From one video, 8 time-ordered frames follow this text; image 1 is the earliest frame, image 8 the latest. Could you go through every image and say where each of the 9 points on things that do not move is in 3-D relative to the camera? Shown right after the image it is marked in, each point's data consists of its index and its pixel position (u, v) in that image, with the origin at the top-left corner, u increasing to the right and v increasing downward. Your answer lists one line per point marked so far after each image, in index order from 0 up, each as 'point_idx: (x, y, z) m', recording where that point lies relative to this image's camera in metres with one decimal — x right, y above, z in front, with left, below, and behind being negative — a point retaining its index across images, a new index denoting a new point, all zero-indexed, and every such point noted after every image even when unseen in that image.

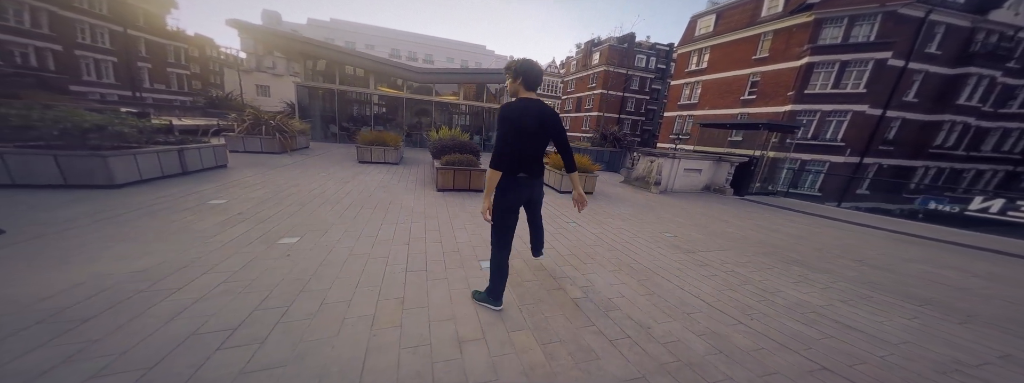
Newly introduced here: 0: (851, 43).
0: (+17.2, +7.6, +14.0) m
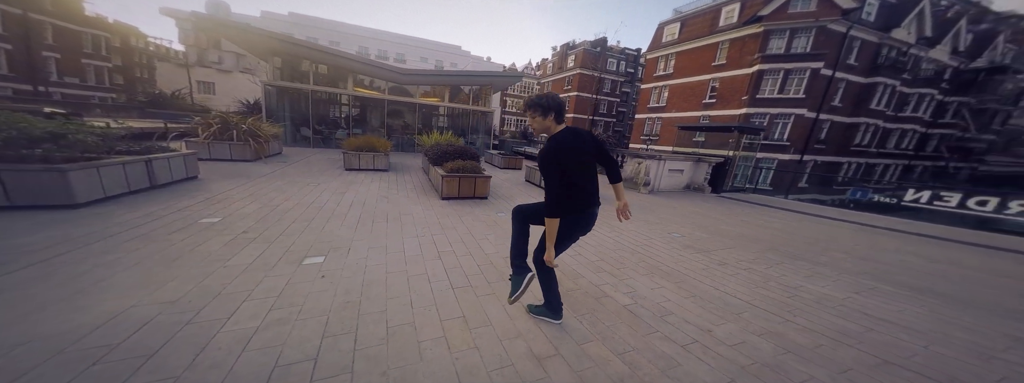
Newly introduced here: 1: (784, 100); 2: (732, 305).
0: (+16.3, +7.9, +15.6) m
1: (+16.3, +5.3, +16.1) m
2: (+2.1, -1.1, +2.6) m
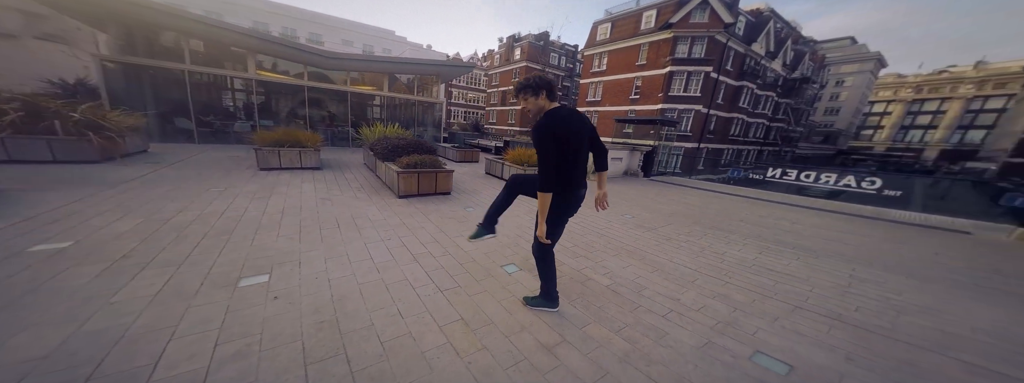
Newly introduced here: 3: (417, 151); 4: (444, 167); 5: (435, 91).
0: (+12.5, +9.0, +18.5) m
1: (+12.5, +6.5, +19.1) m
2: (+1.9, -0.9, +3.0) m
3: (-2.5, +1.0, +7.1) m
4: (-1.6, +0.5, +6.0) m
5: (-4.1, +5.2, +14.6) m
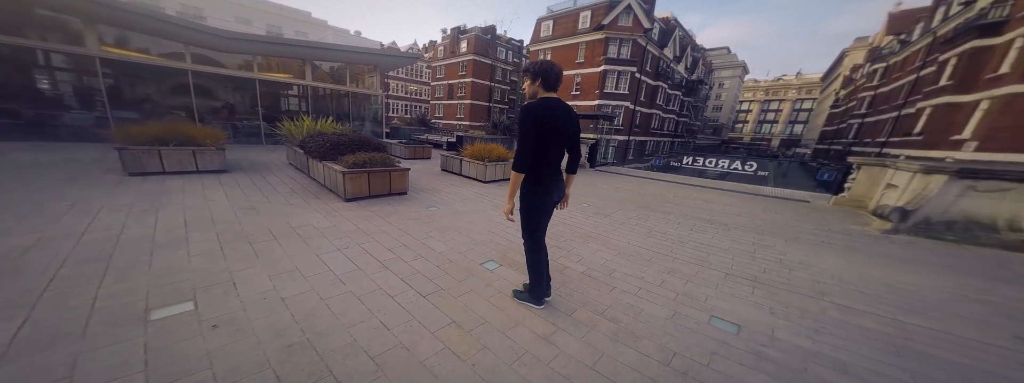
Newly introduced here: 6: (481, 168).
0: (+8.3, +9.9, +20.4) m
1: (+8.4, +7.4, +21.1) m
2: (+1.6, -0.8, +3.4) m
3: (-3.6, +1.0, +6.4) m
4: (-2.5, +0.5, +5.6) m
5: (-6.9, +5.2, +13.3) m
6: (-0.9, +0.6, +7.3) m
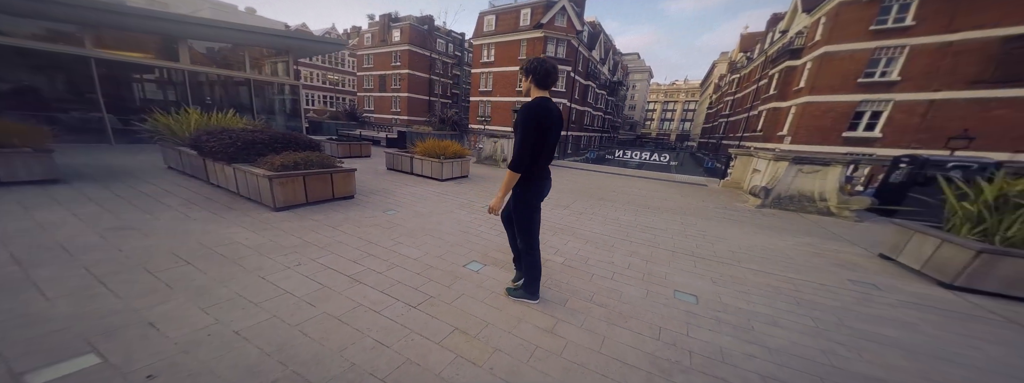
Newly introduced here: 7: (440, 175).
0: (+3.5, +10.5, +21.6) m
1: (+3.5, +8.0, +22.3) m
2: (+1.3, -0.7, +3.7) m
3: (-4.5, +0.9, +5.5) m
4: (-3.2, +0.5, +4.9) m
5: (-9.5, +5.0, +11.4) m
6: (-2.1, +0.6, +7.0) m
7: (-1.9, +0.3, +7.2) m
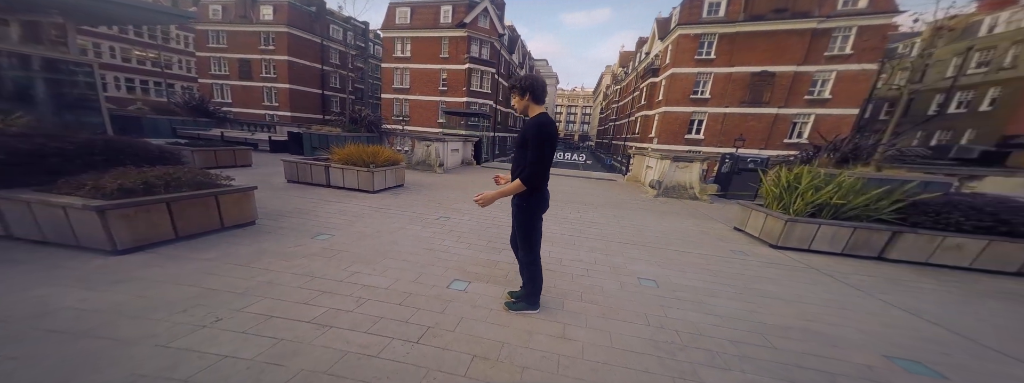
0: (-2.9, +10.5, +21.6) m
1: (-3.0, +8.0, +22.3) m
2: (+0.8, -0.7, +4.0) m
3: (-5.4, +0.5, +3.9) m
4: (-3.9, +0.2, +3.8) m
5: (-12.1, +4.4, +8.1) m
6: (-3.4, +0.4, +6.1) m
7: (-3.3, +0.1, +6.4) m
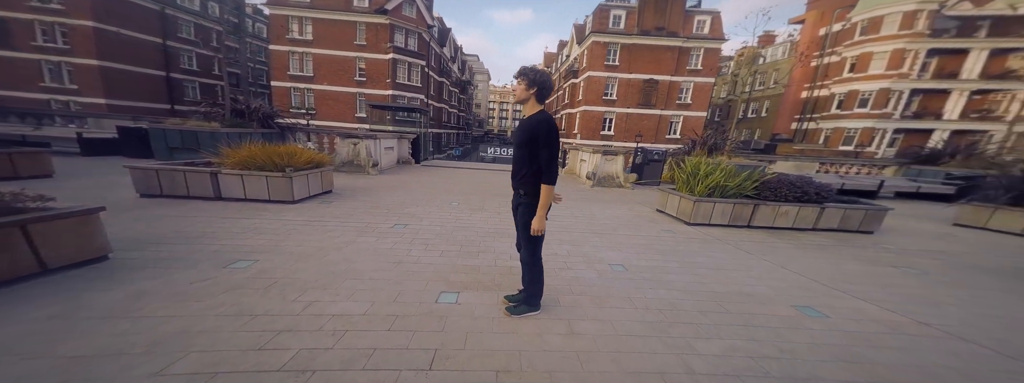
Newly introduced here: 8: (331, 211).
0: (-8.2, +10.4, +20.0) m
1: (-8.3, +8.0, +20.7) m
2: (+0.4, -0.6, +4.0) m
3: (-5.7, +0.2, +2.5) m
4: (-4.2, -0.1, +2.7) m
5: (-13.4, +3.7, +4.8) m
6: (-4.3, +0.2, +5.0) m
7: (-4.3, -0.1, +5.3) m
8: (-3.4, -0.4, +5.2) m
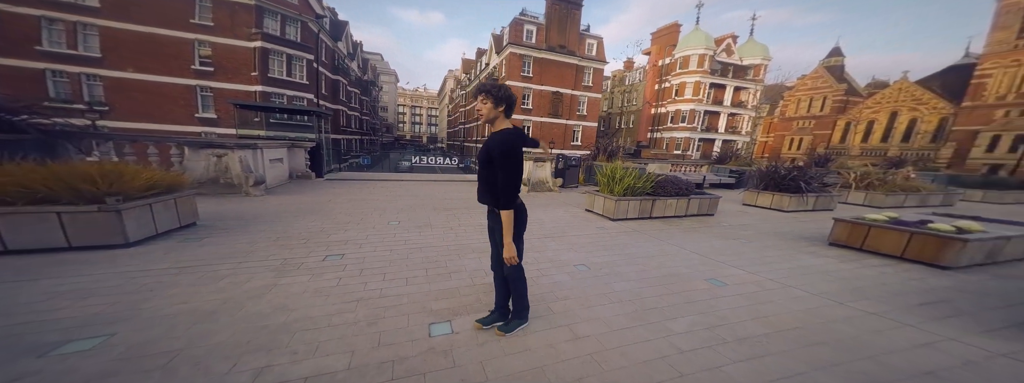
0: (-13.5, +9.3, +17.1) m
1: (-13.6, +6.8, +17.7) m
2: (-0.2, -0.8, +4.0) m
3: (-5.6, -0.2, +0.8) m
4: (-4.2, -0.4, +1.4) m
5: (-13.8, +2.8, +0.9) m
6: (-5.0, -0.2, +3.7) m
7: (-5.0, -0.5, +3.9) m
8: (-4.1, -0.8, +4.0) m
